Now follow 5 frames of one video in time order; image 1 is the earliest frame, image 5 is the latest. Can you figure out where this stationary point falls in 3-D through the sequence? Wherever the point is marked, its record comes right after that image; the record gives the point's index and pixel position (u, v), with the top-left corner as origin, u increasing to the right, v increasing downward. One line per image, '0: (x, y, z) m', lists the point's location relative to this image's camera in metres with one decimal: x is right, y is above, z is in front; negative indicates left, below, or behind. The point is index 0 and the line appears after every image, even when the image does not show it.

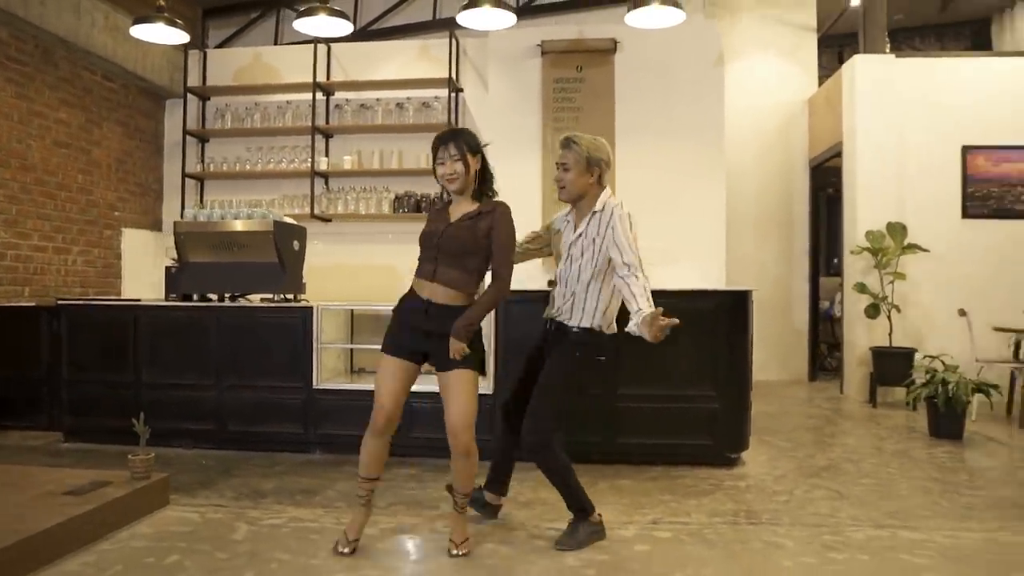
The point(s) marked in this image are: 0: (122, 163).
0: (-2.8, +0.9, +5.8) m
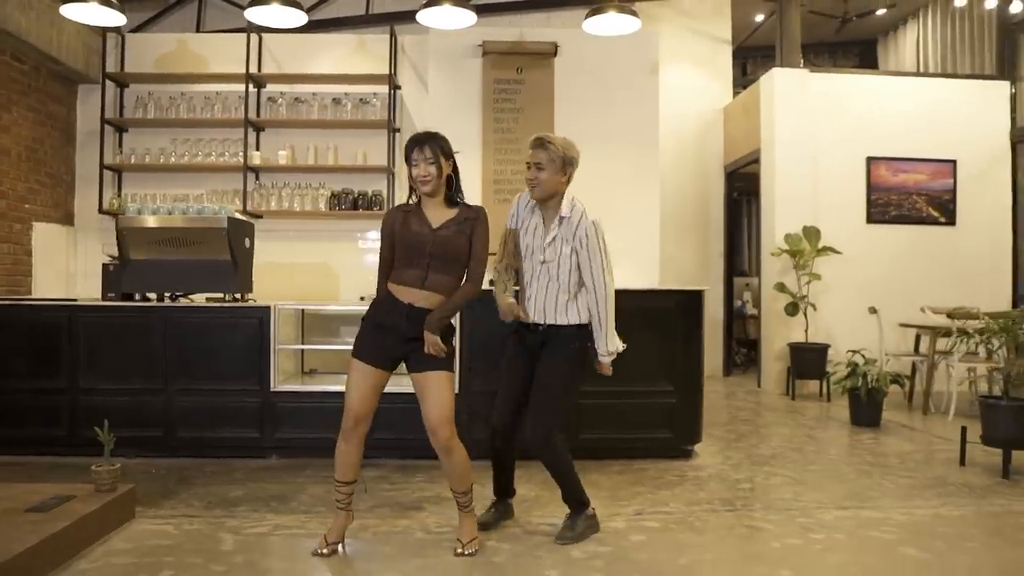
0: (-3.2, +0.9, +5.3) m
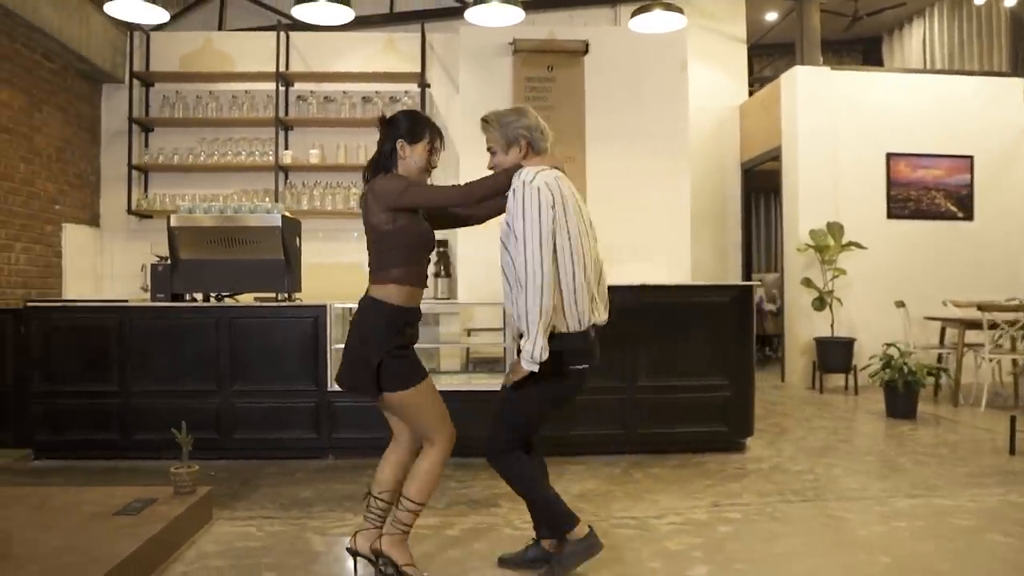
0: (-2.9, +0.9, +5.2) m
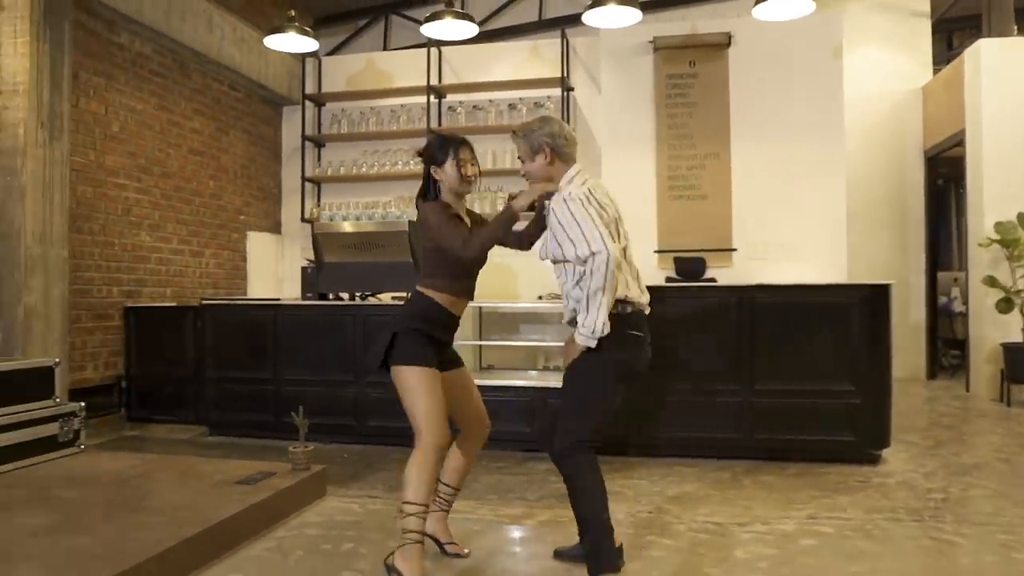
0: (-2.0, +0.9, +6.0) m
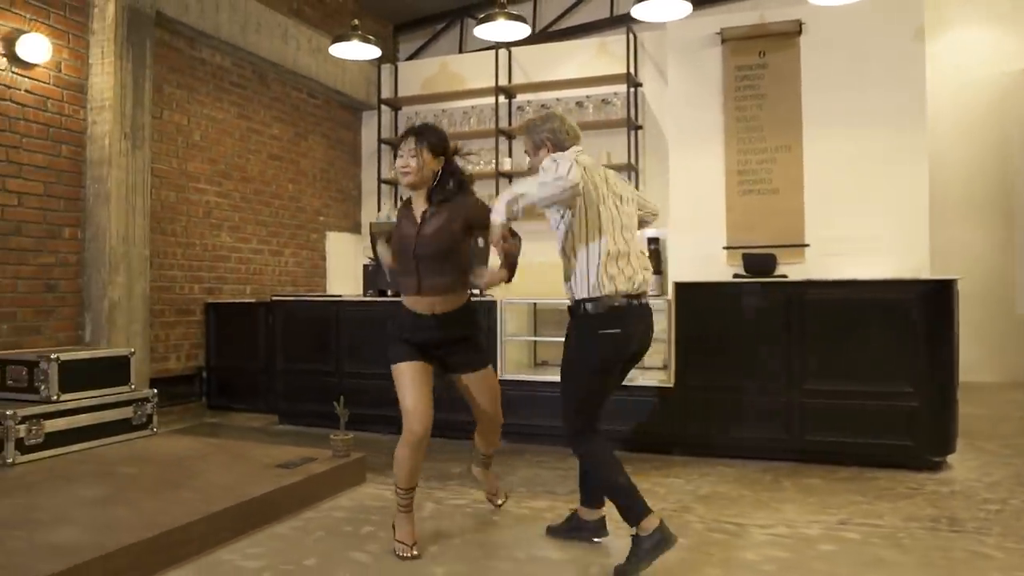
0: (-1.5, +0.9, +6.3) m
